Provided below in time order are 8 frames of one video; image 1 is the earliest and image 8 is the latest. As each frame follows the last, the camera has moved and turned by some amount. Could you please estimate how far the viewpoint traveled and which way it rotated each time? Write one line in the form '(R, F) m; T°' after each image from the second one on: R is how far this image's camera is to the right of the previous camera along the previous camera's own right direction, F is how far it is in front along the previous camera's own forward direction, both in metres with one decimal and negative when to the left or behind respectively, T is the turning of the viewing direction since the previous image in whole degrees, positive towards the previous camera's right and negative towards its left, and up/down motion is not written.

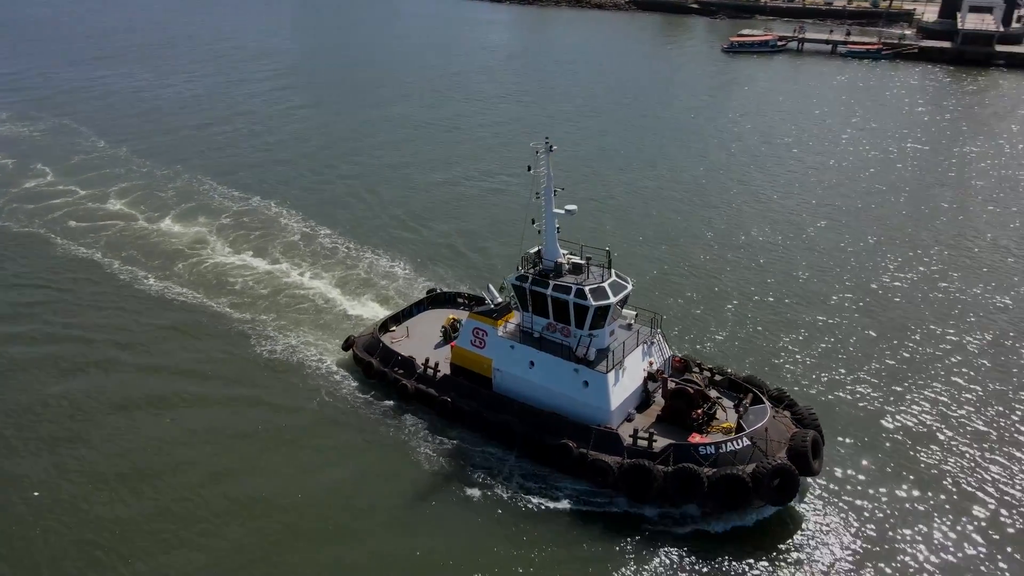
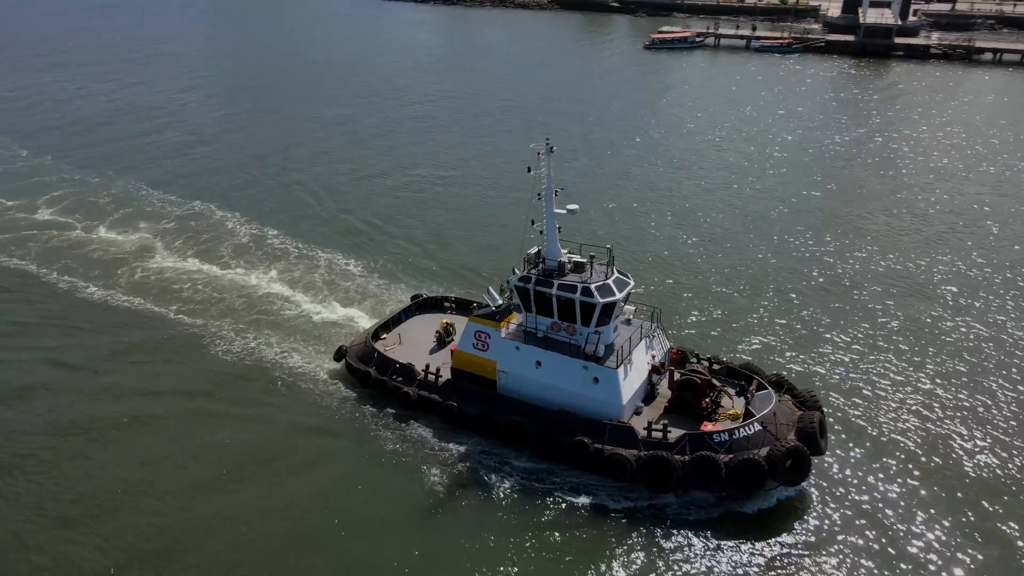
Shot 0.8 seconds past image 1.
(-1.4, 0.0) m; +6°
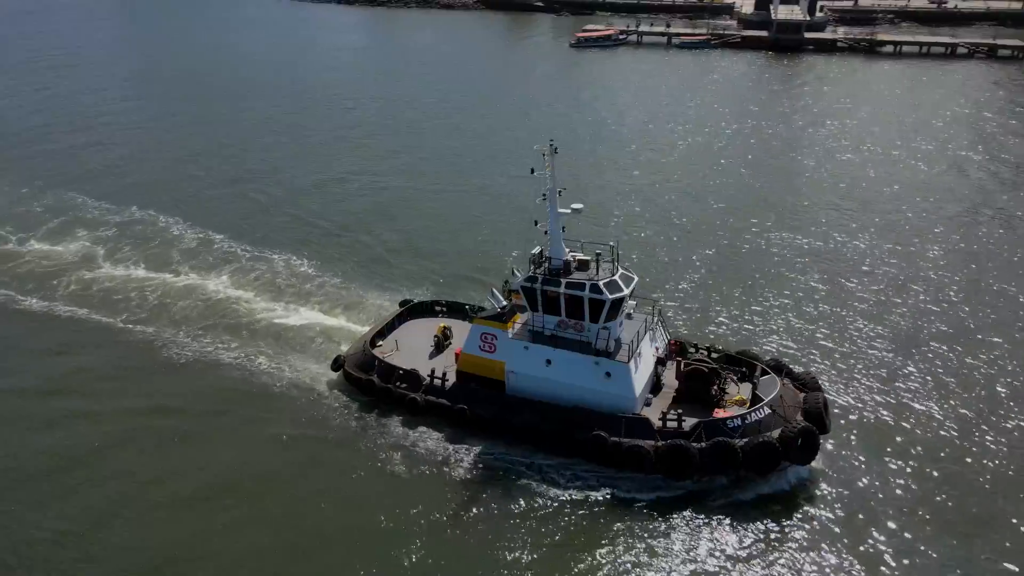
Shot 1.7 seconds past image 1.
(-1.4, -0.1) m; +5°
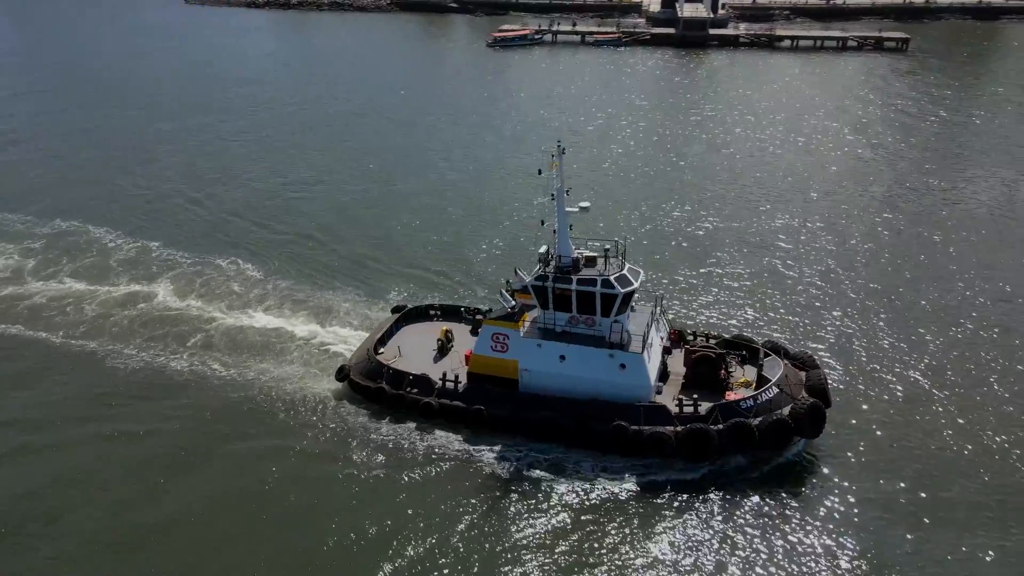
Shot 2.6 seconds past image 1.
(-1.7, -0.2) m; +6°
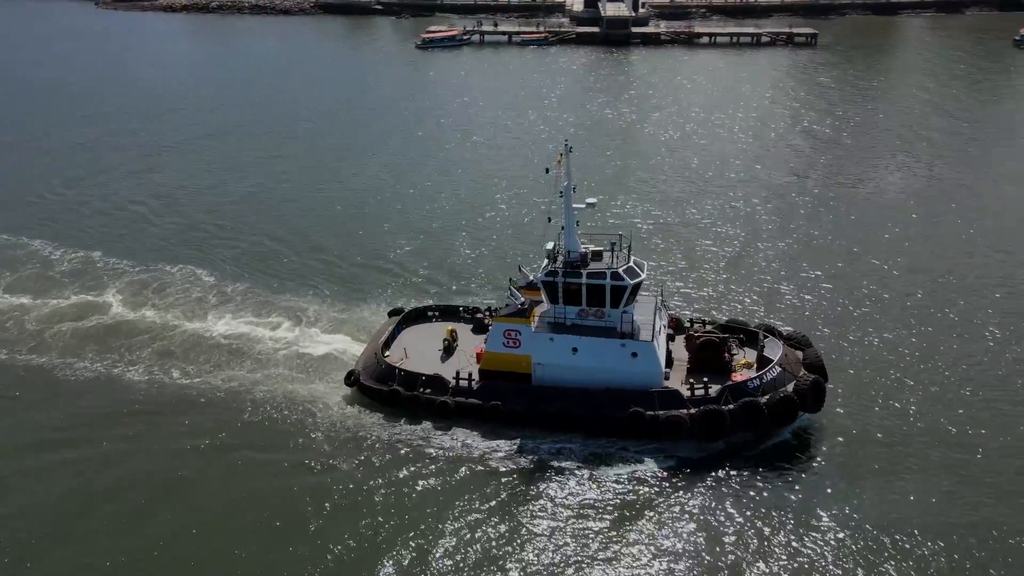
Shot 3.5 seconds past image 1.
(-1.5, -0.3) m; +5°
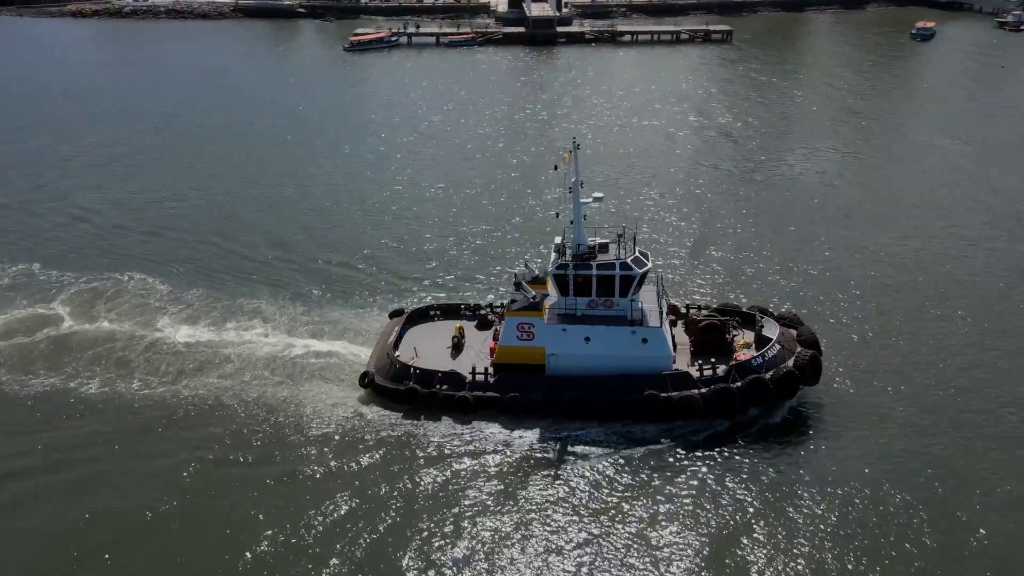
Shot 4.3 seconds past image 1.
(-1.6, -0.4) m; +5°
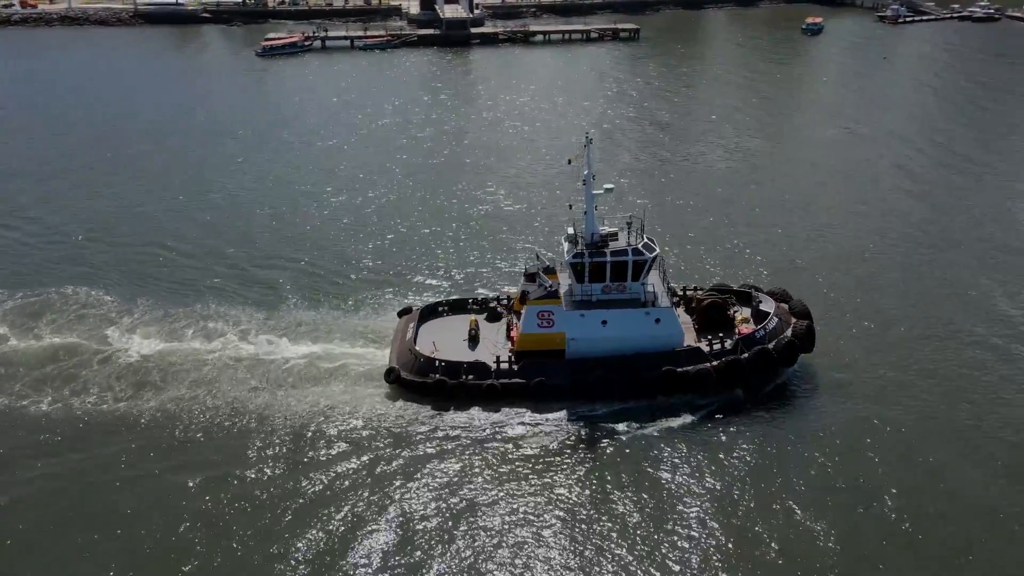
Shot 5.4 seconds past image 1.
(-2.1, -0.5) m; +6°
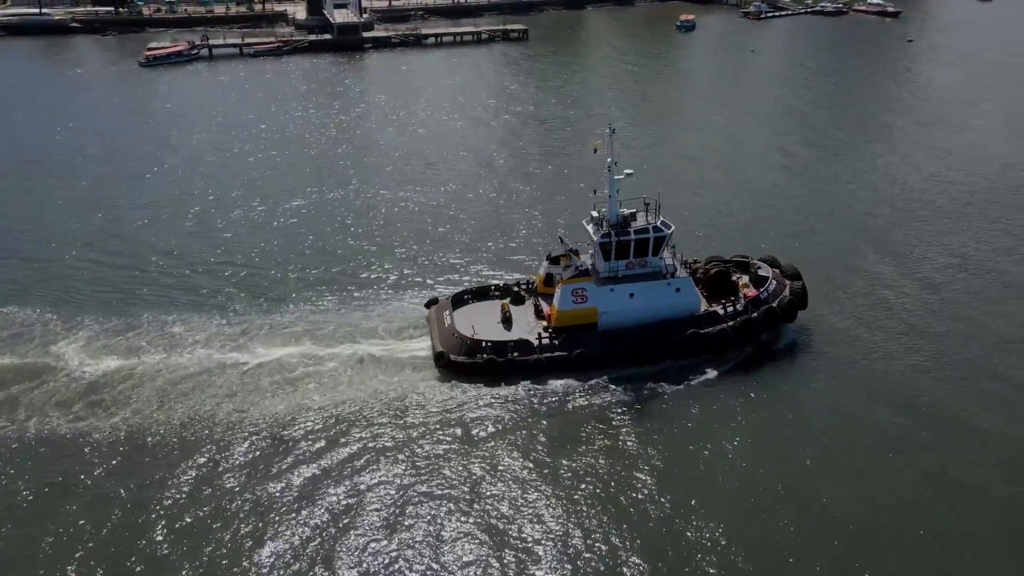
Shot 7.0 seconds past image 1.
(-3.1, -1.0) m; +8°
